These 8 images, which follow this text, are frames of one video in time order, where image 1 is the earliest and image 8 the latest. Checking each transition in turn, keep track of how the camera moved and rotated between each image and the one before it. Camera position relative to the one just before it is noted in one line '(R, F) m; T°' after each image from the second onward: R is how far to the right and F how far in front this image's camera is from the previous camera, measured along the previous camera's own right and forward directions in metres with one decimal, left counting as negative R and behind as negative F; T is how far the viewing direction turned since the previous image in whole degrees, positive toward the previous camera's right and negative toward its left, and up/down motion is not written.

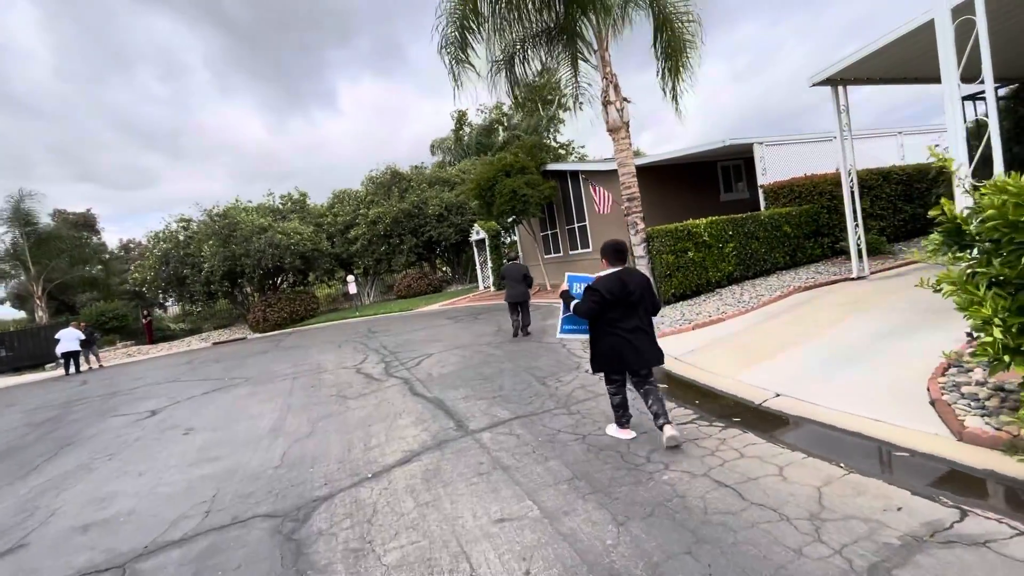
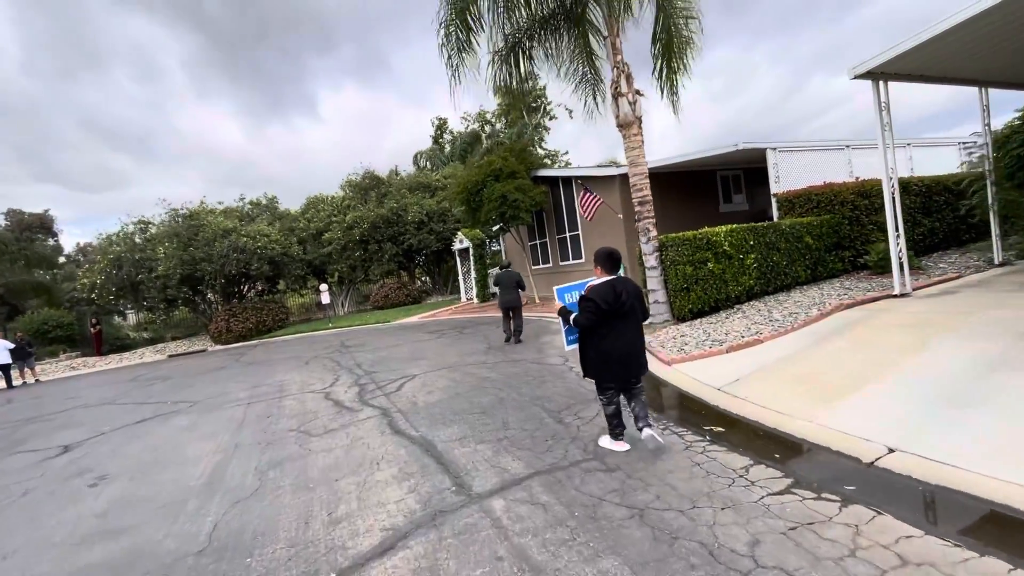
(-0.3, +1.3) m; +3°
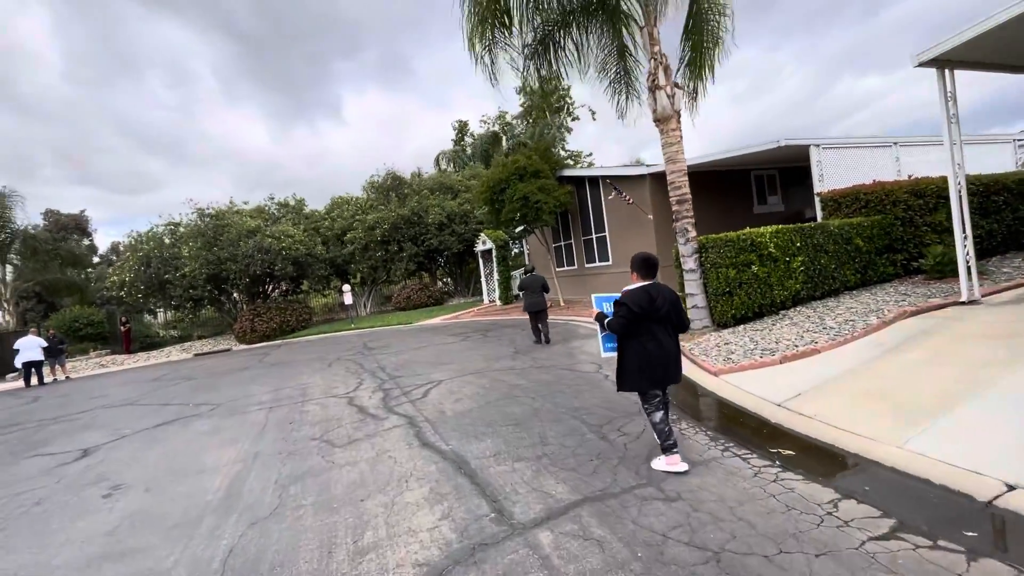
(-0.2, +0.4) m; -2°
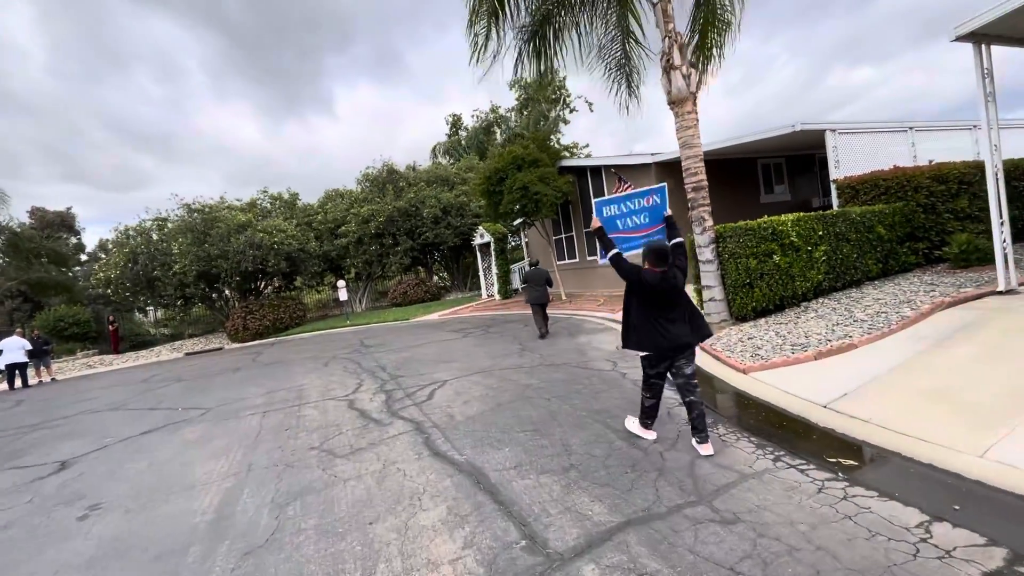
(-0.2, +0.5) m; +1°
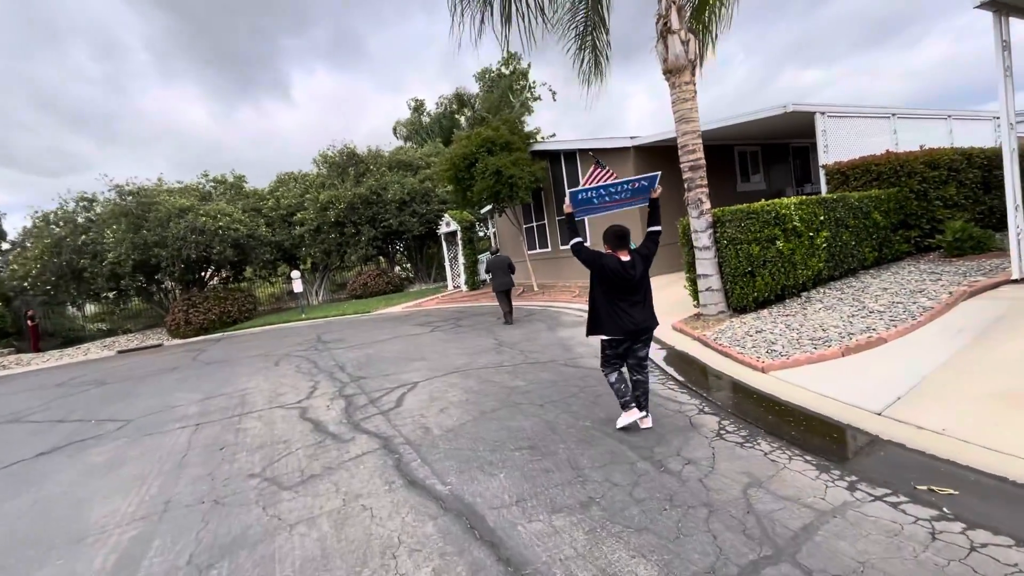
(-0.3, +0.9) m; +4°
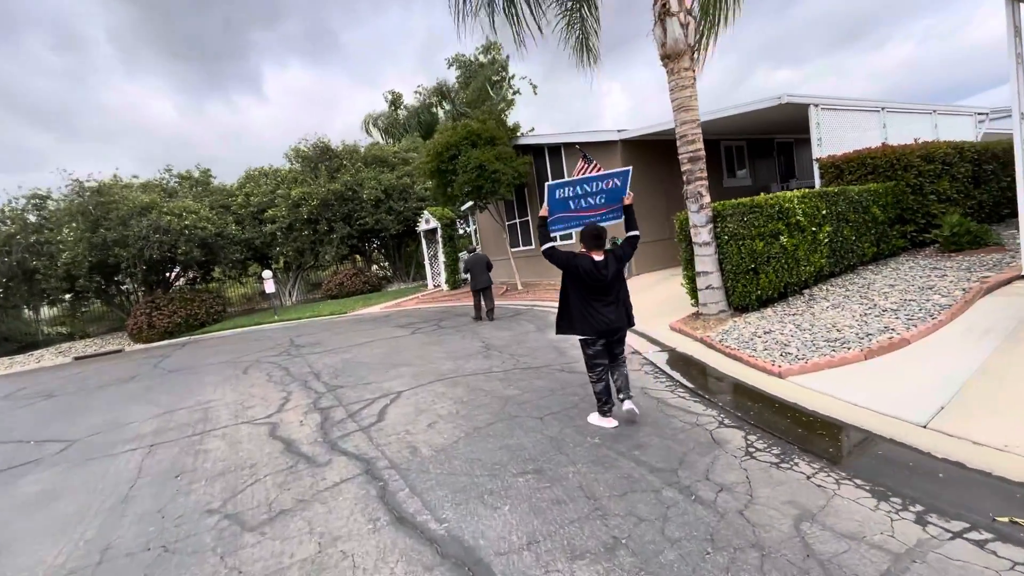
(-0.2, +0.5) m; +3°
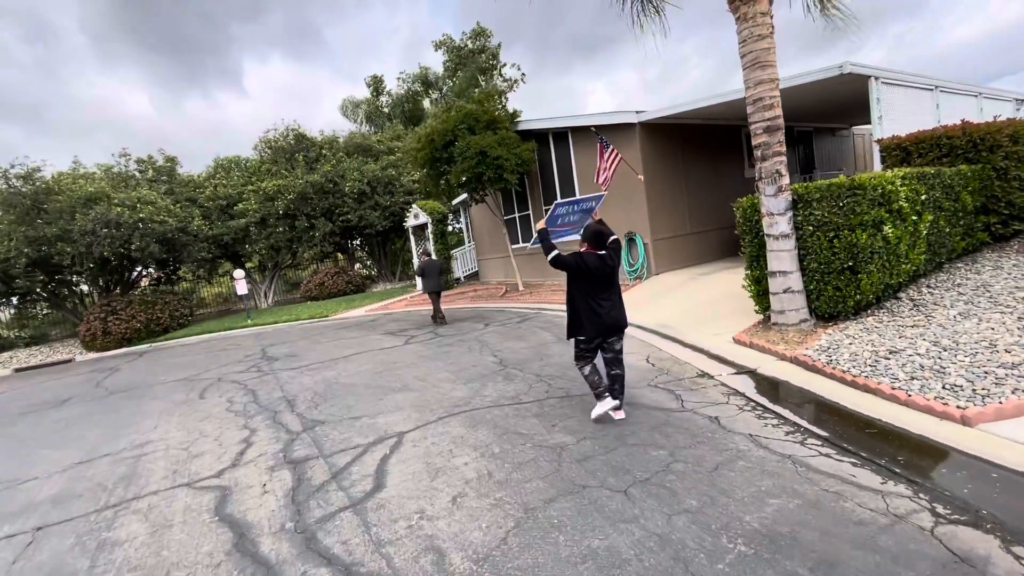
(-0.6, +1.6) m; +2°
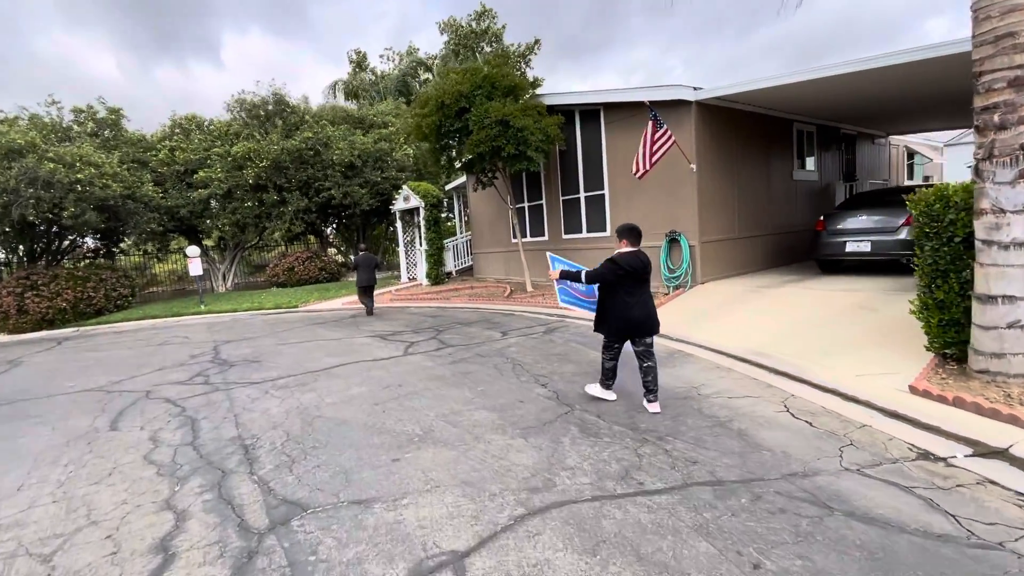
(-1.0, +2.1) m; +4°
